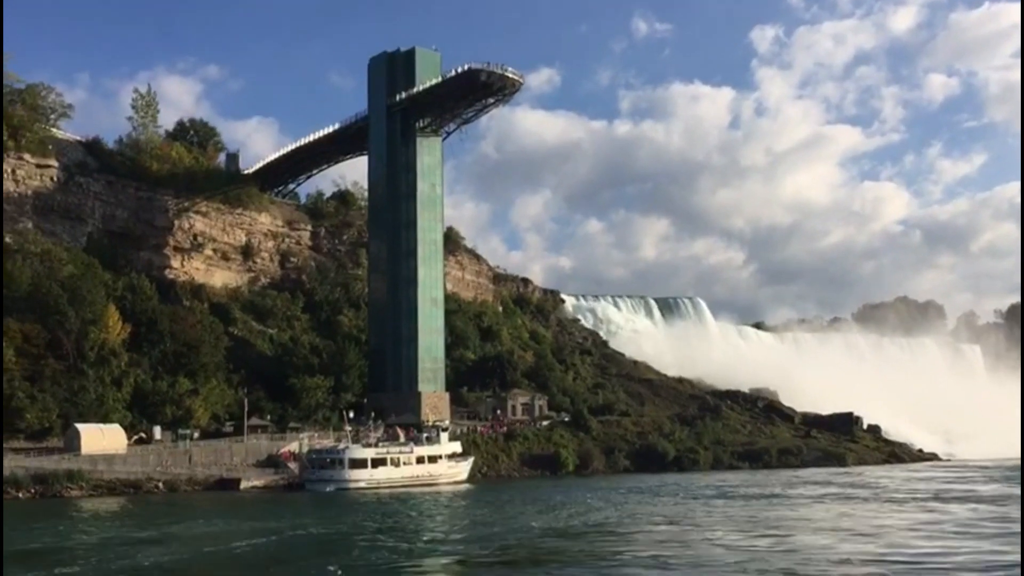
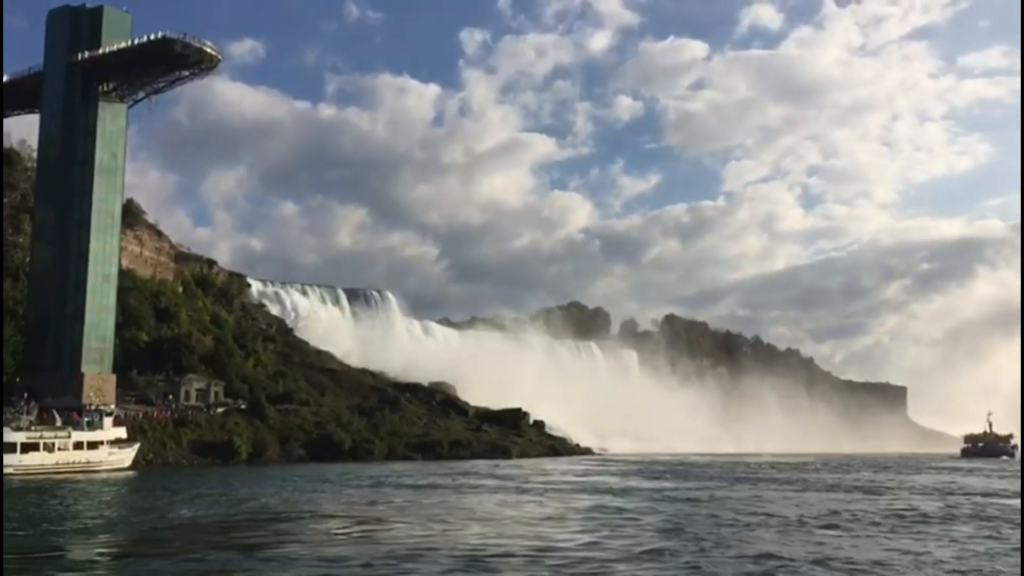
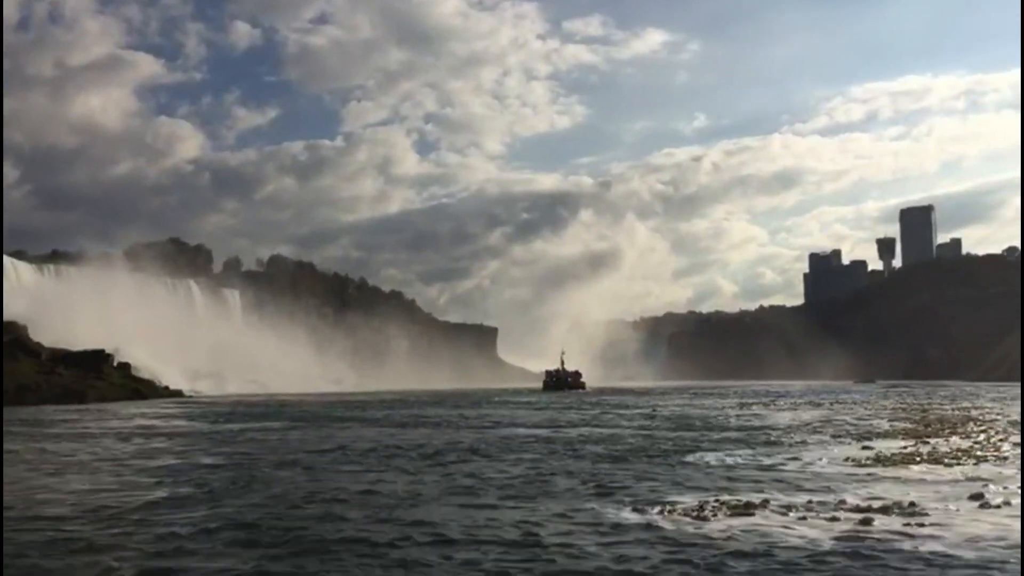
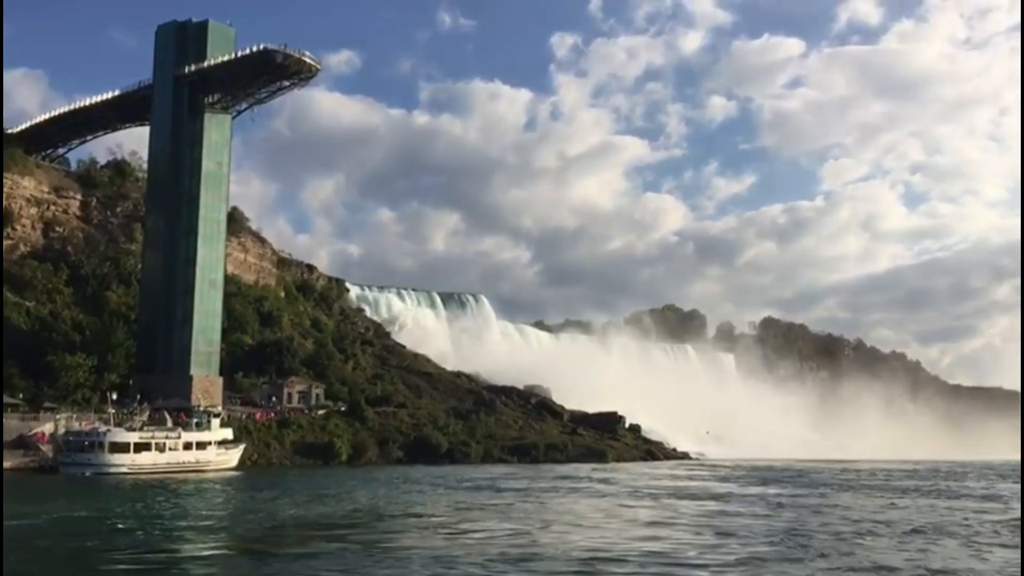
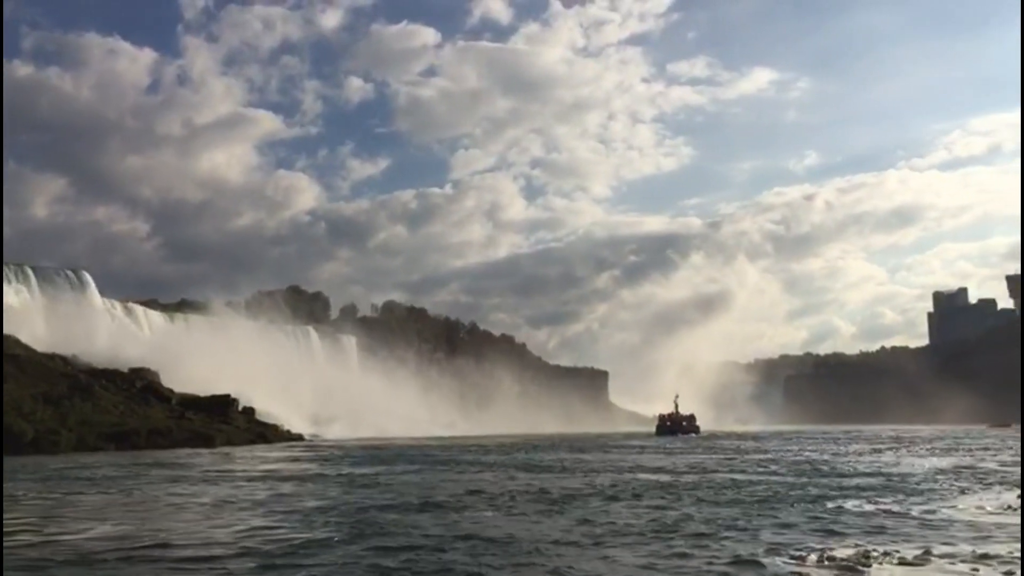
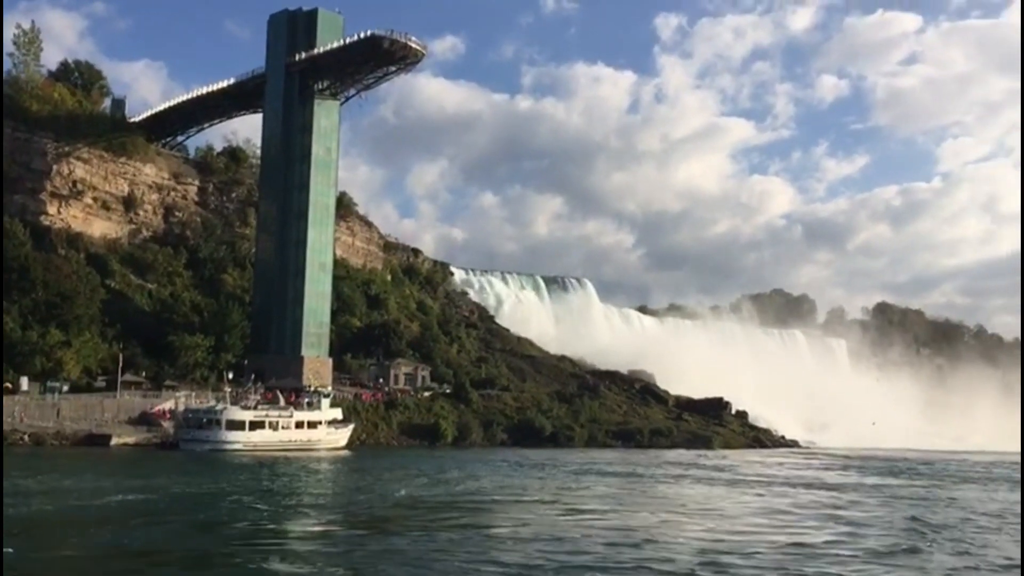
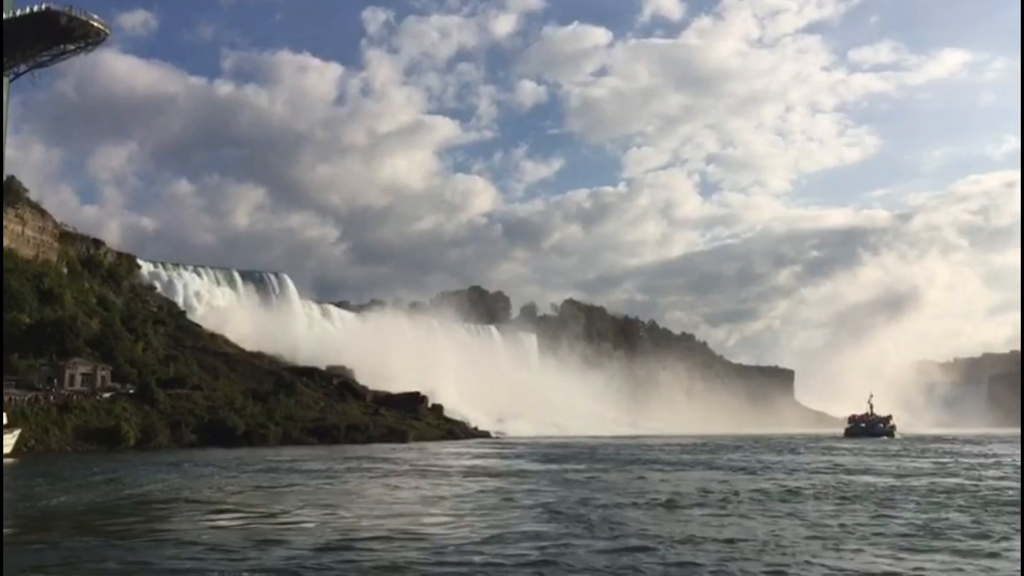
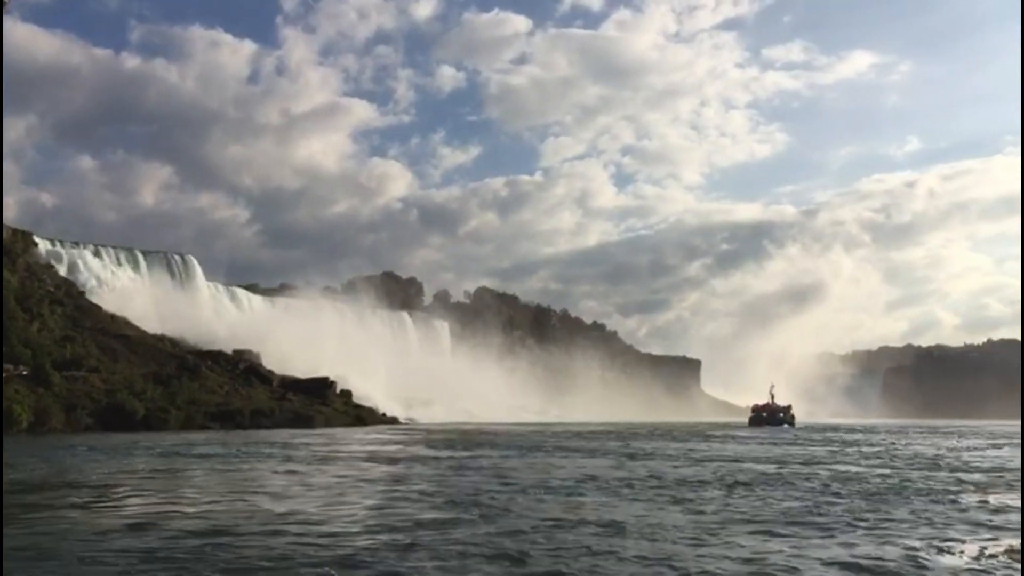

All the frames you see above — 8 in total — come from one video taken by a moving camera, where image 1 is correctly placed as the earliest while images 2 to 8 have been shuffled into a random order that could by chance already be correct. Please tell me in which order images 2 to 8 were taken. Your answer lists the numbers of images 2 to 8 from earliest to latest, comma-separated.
6, 4, 2, 7, 8, 5, 3
